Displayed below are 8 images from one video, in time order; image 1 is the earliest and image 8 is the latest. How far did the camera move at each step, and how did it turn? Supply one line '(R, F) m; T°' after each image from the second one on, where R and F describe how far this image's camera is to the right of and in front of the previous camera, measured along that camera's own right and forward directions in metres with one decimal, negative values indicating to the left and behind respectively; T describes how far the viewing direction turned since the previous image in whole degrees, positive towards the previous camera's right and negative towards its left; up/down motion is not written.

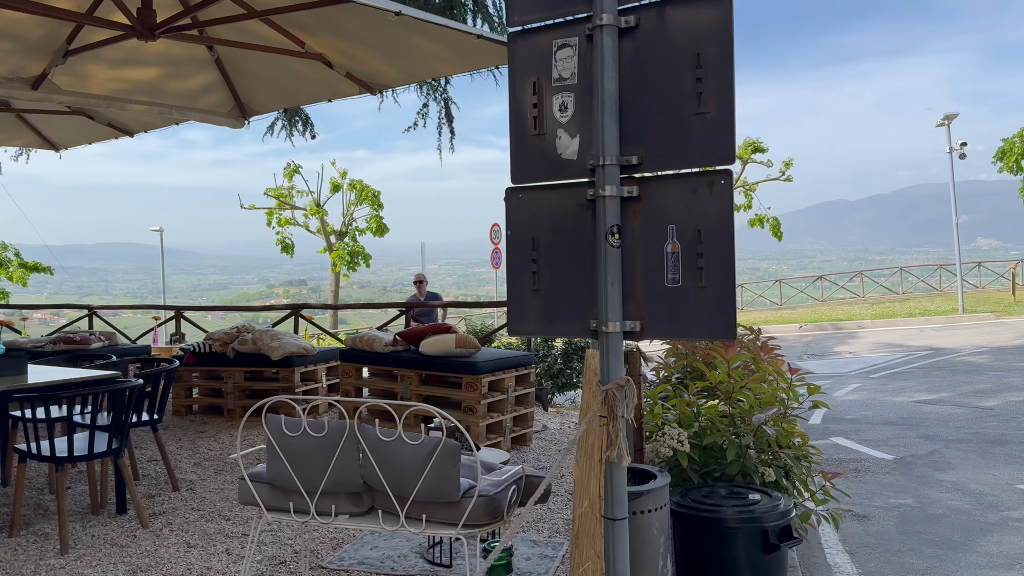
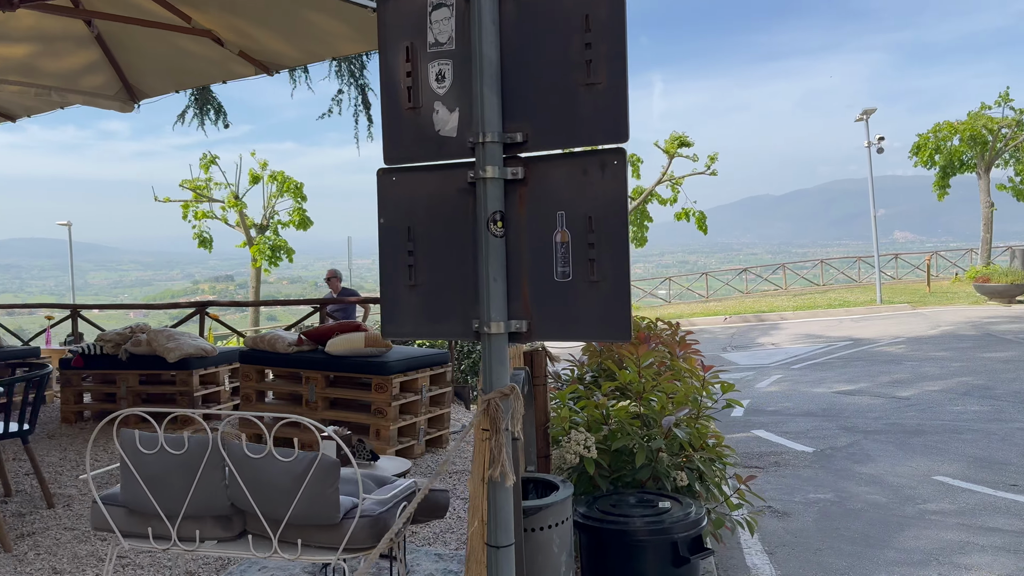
(+0.1, +0.3) m; +5°
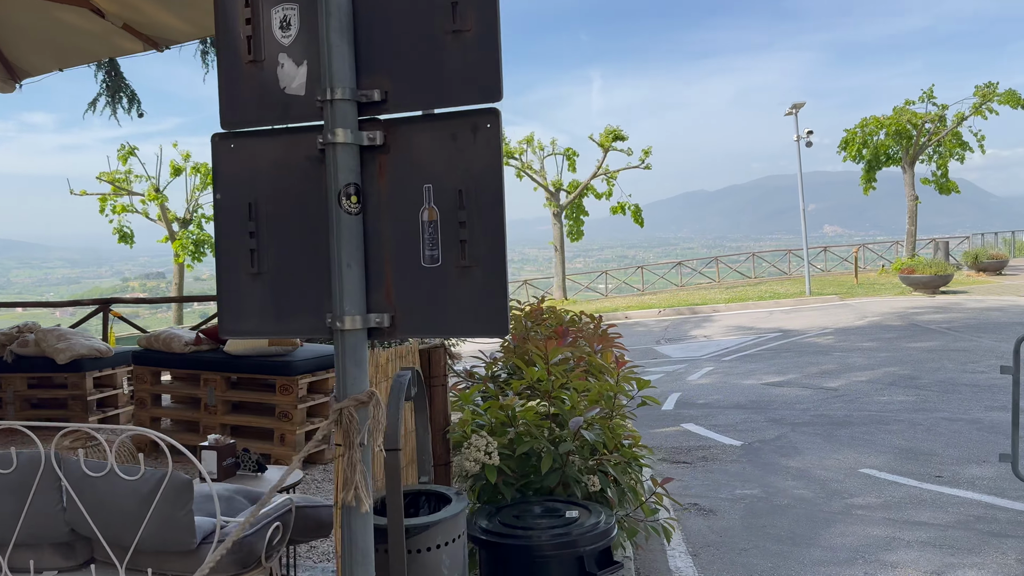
(+0.2, +0.3) m; +4°
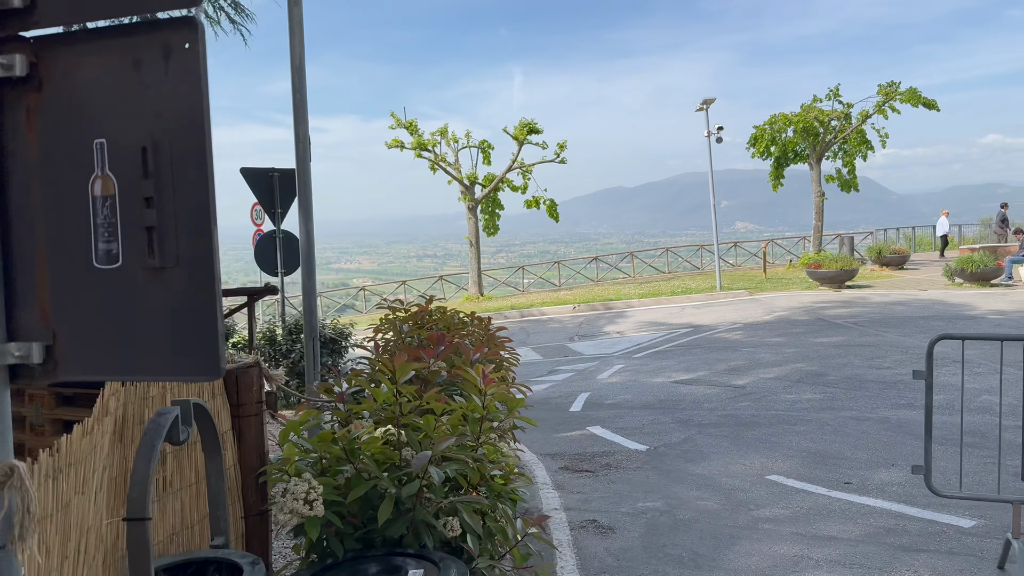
(+0.2, +0.5) m; +5°
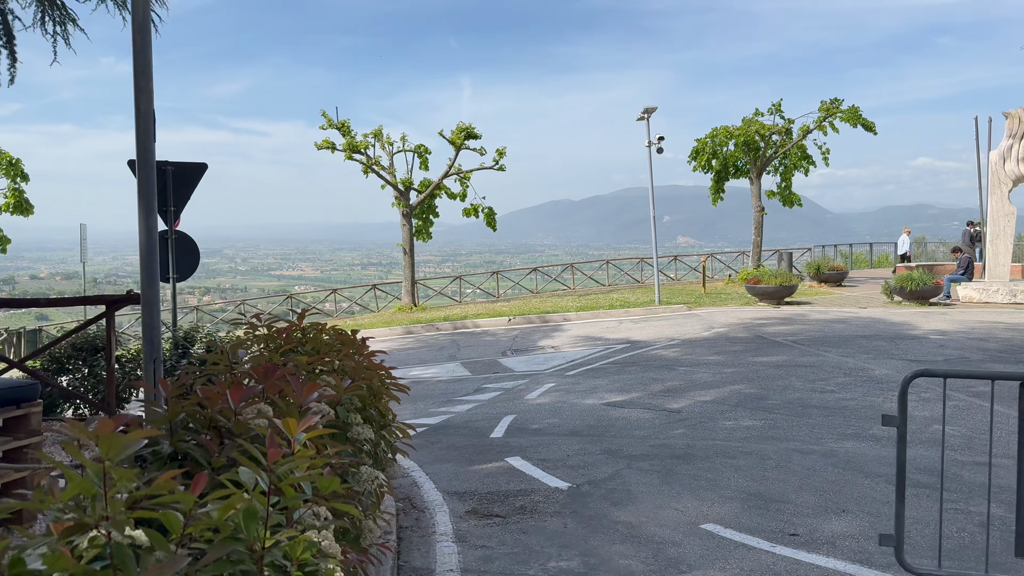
(+0.3, +0.9) m; +4°
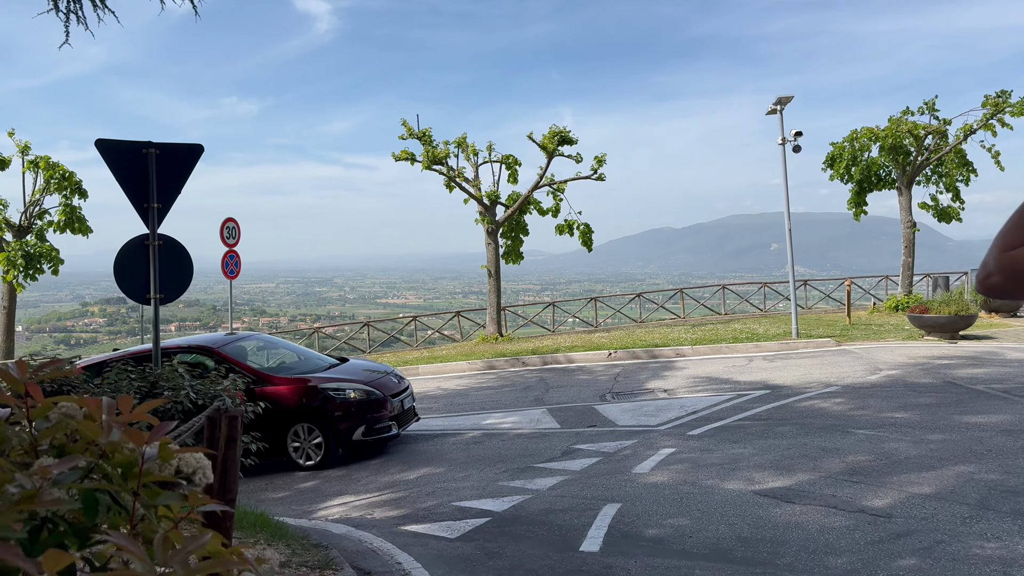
(0.0, +3.0) m; -7°
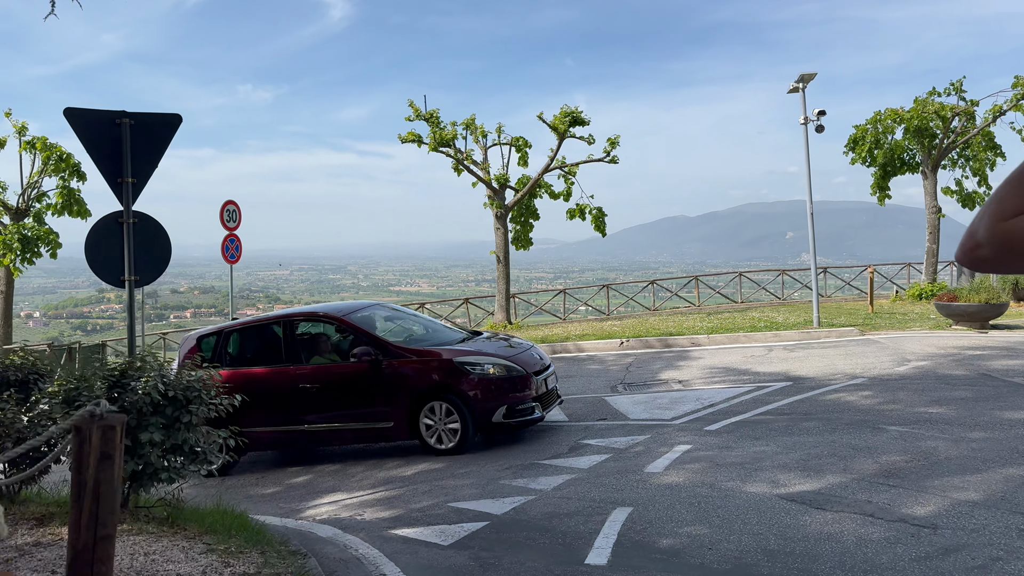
(+0.1, +0.6) m; -1°
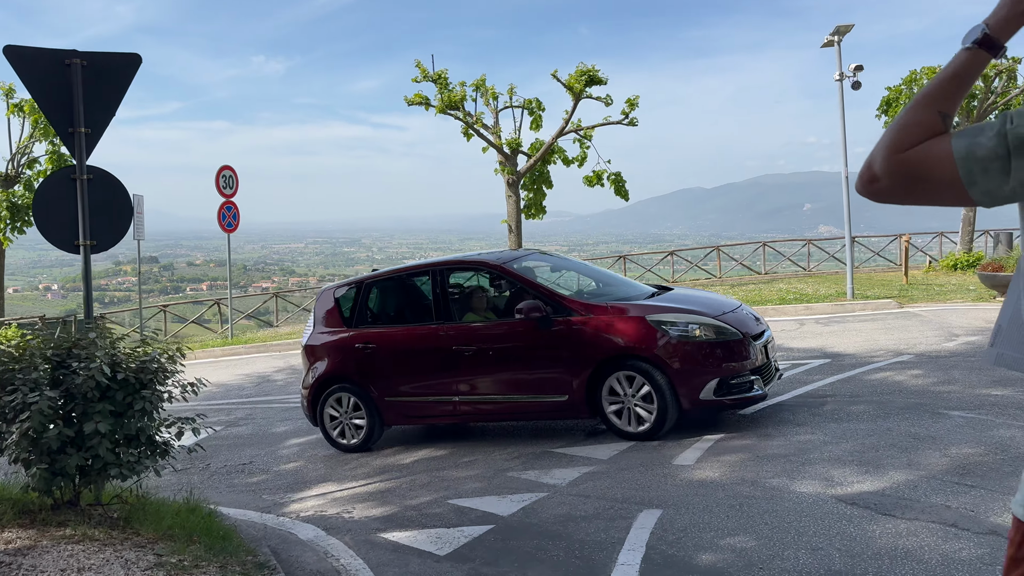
(0.0, +0.9) m; -1°
